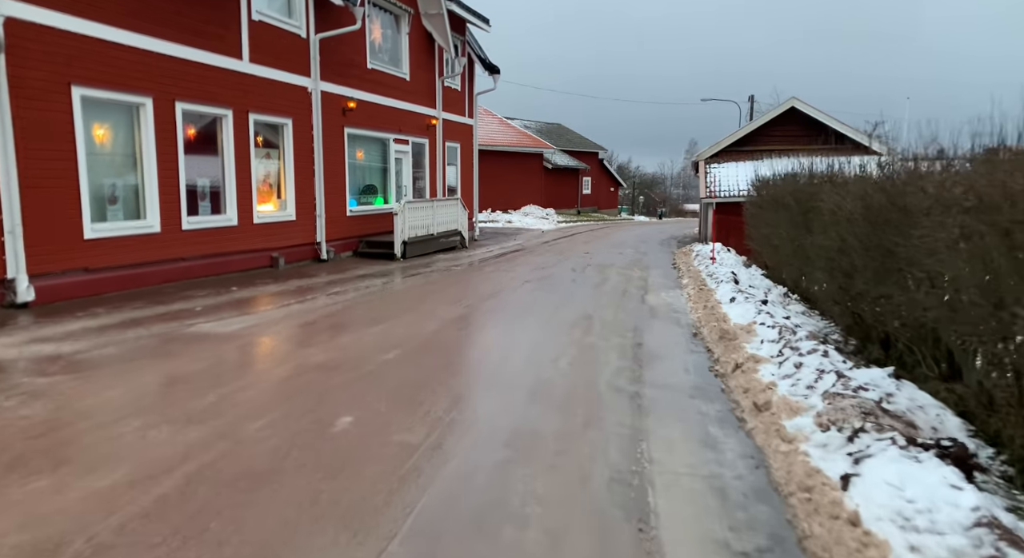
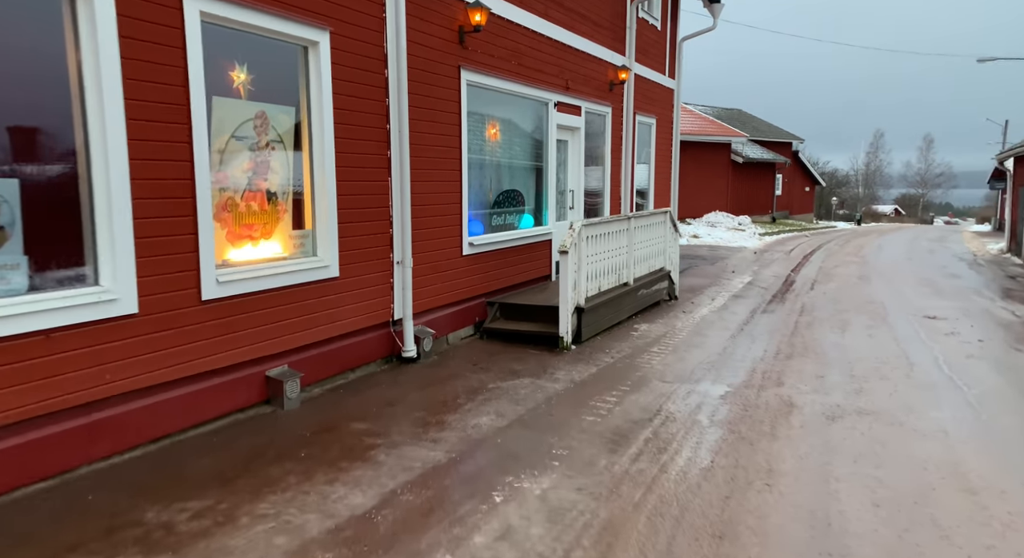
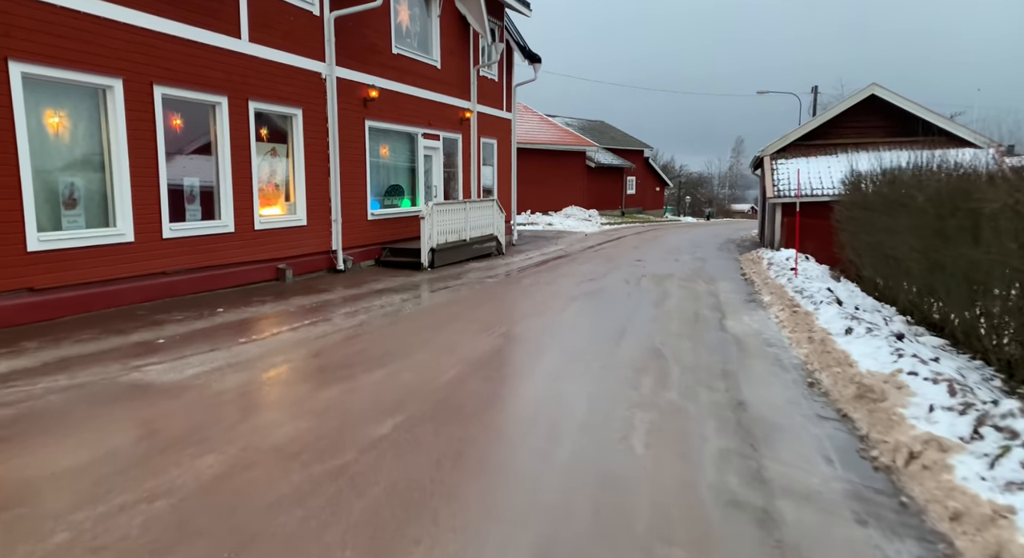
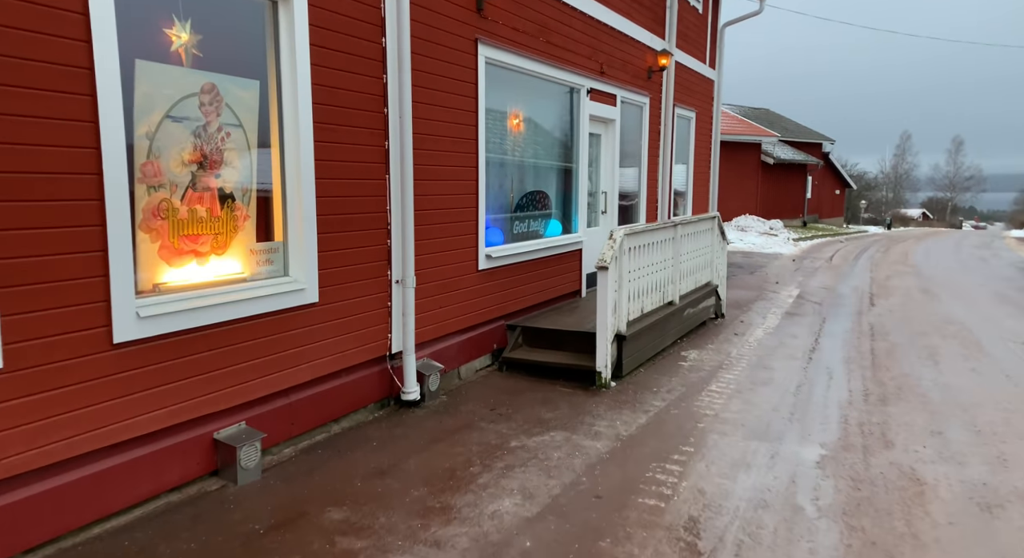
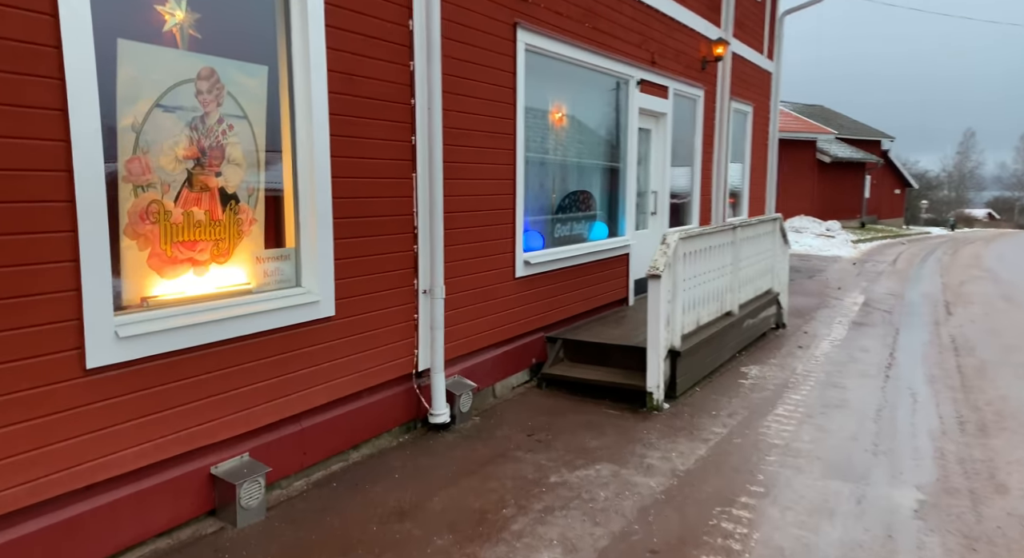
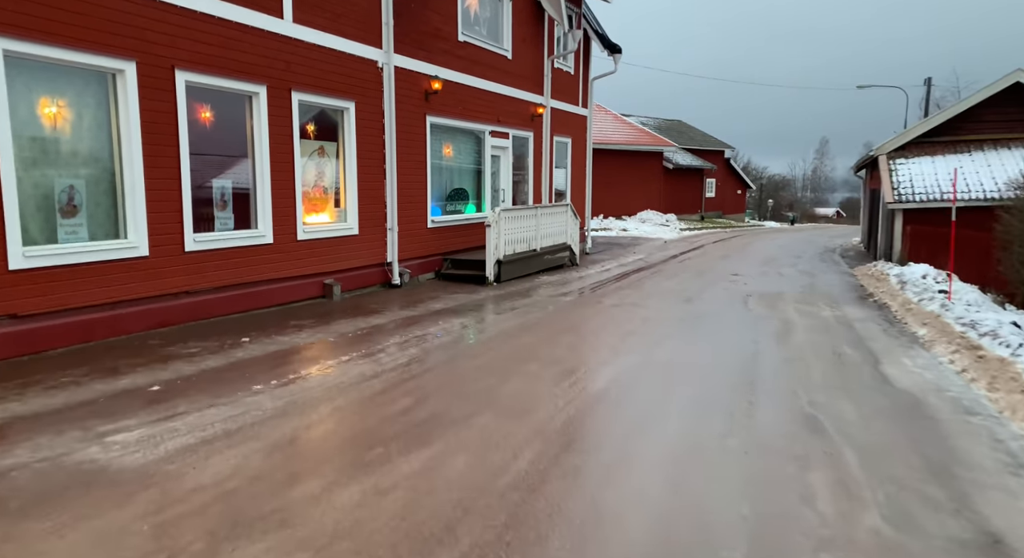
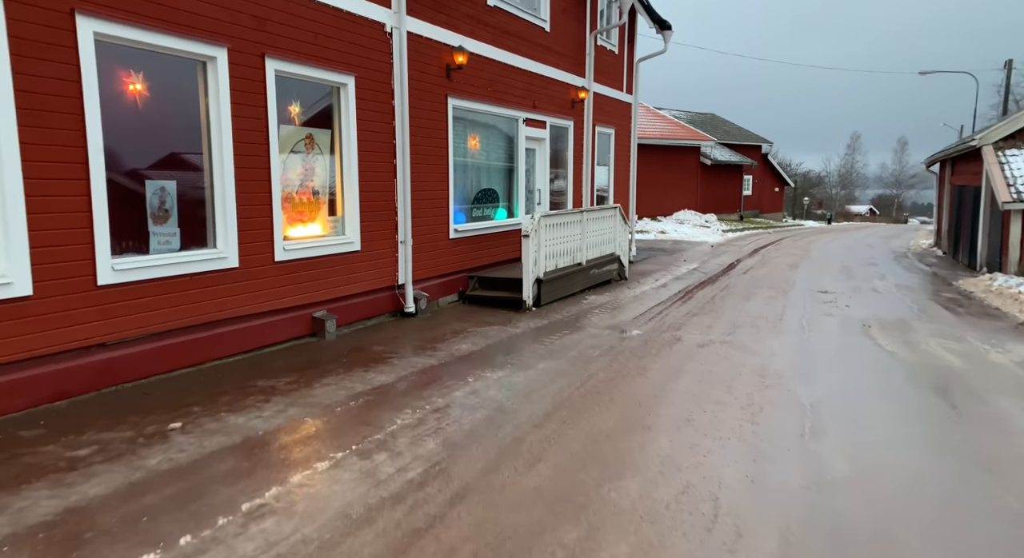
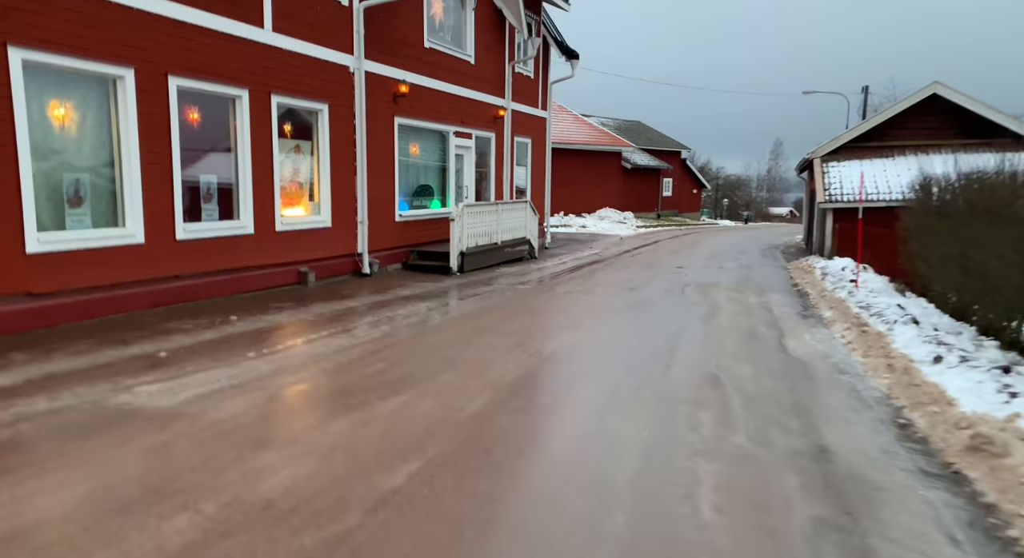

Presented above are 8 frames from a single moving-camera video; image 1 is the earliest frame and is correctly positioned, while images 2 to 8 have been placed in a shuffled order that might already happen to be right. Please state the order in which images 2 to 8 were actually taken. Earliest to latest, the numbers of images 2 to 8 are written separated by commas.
3, 8, 6, 7, 2, 4, 5
